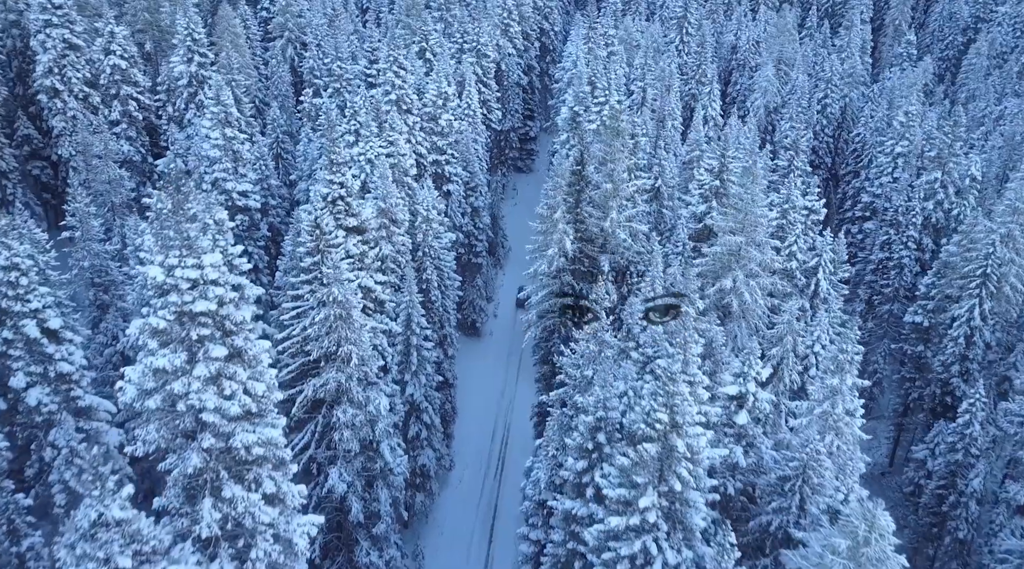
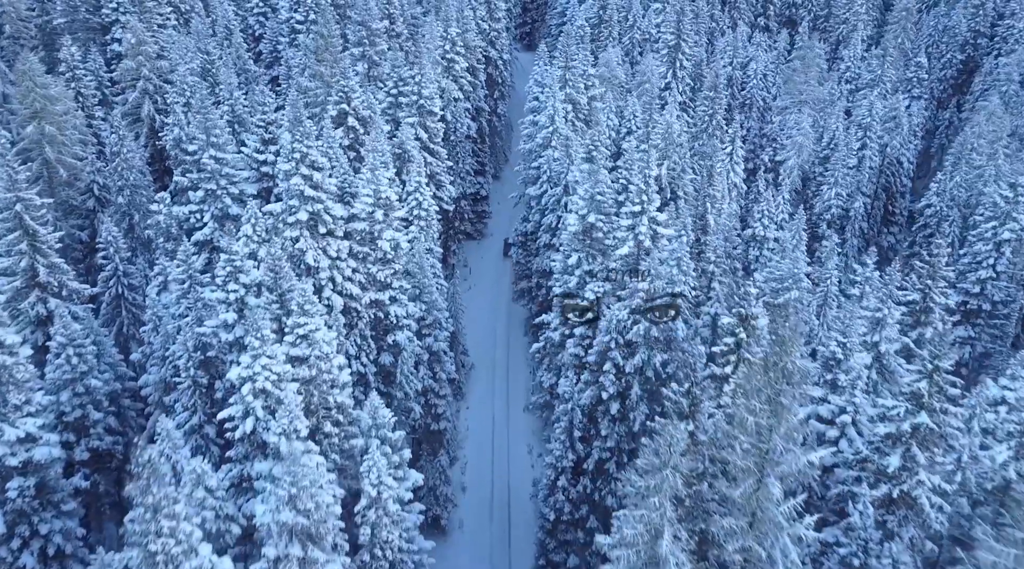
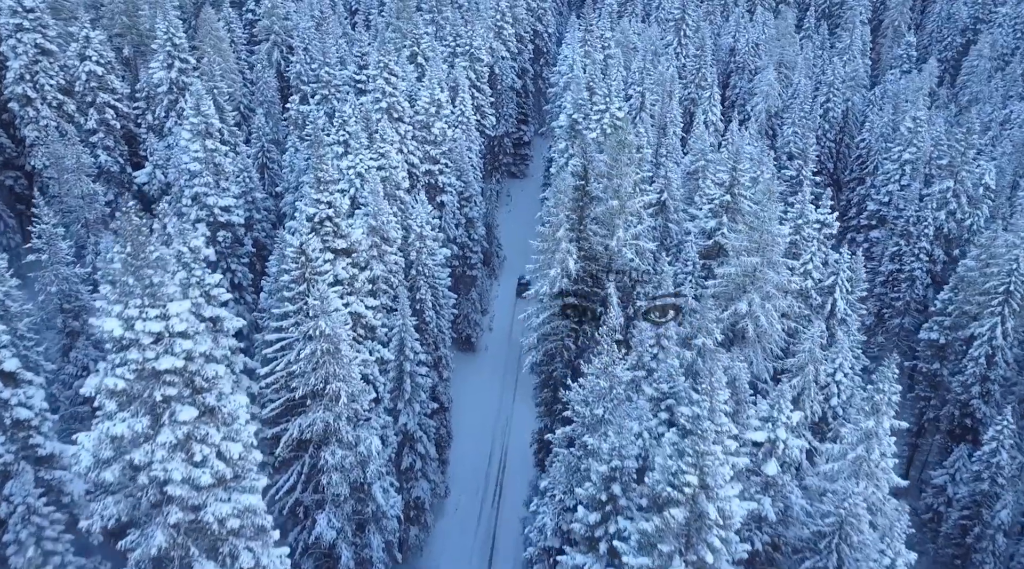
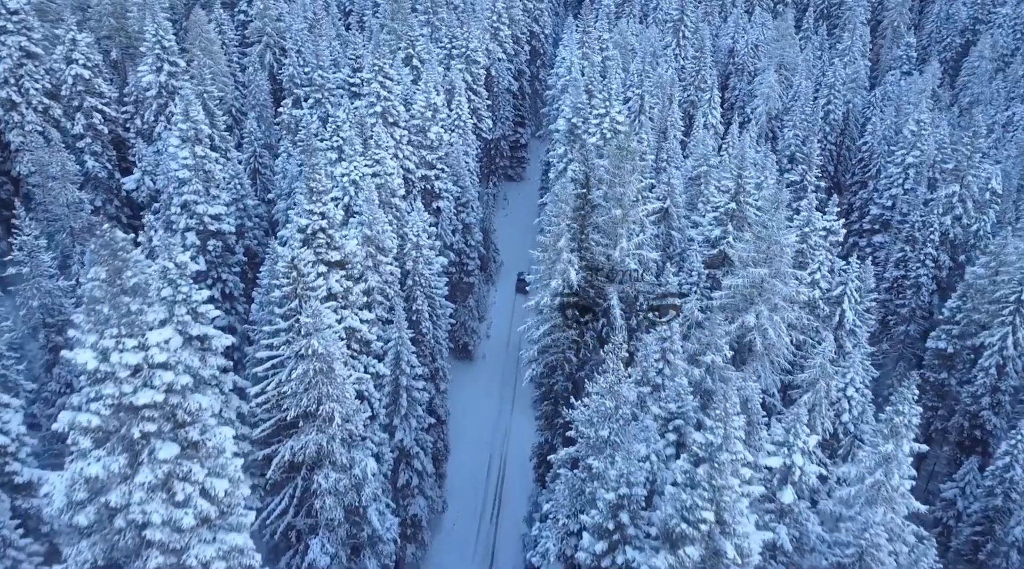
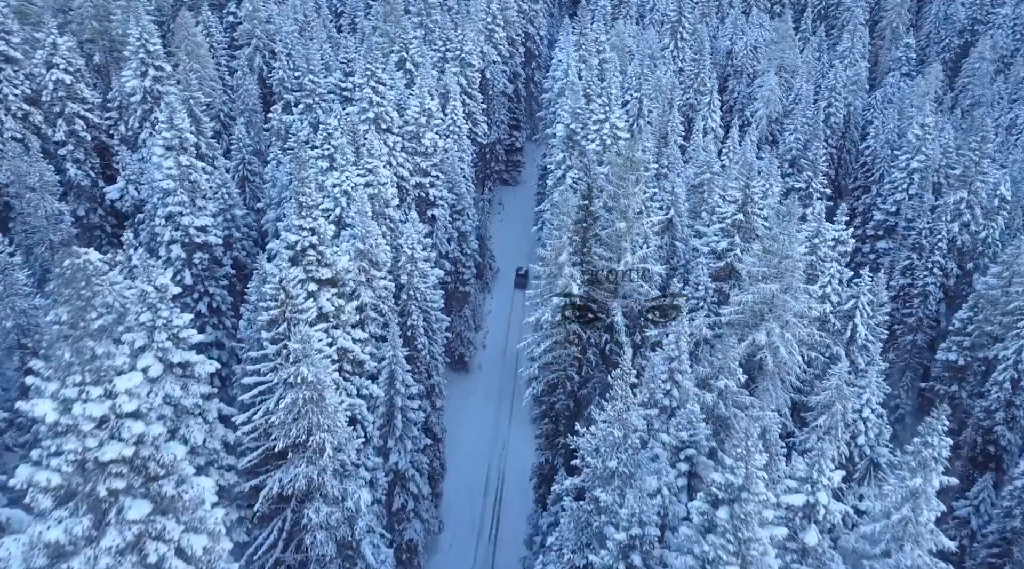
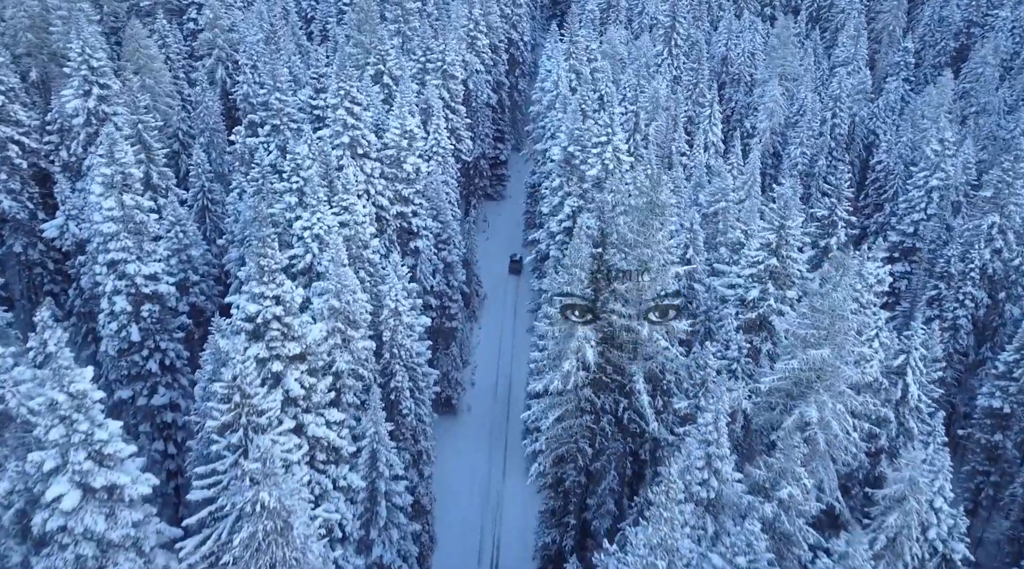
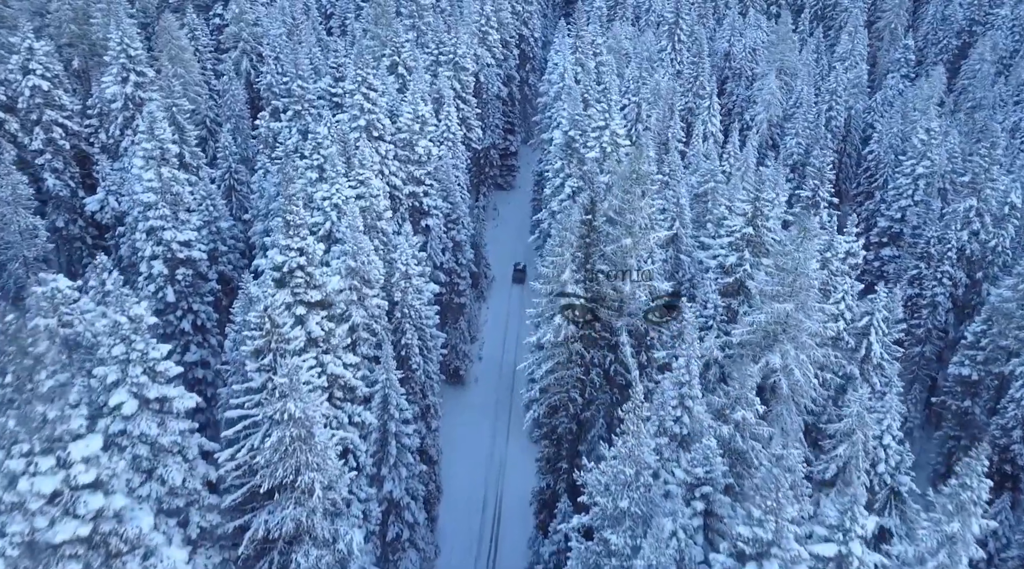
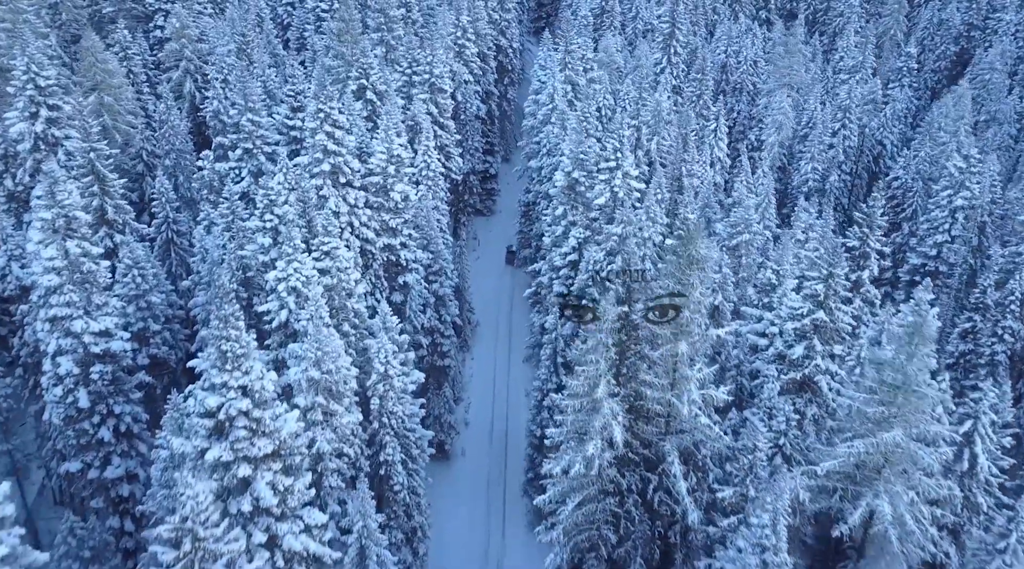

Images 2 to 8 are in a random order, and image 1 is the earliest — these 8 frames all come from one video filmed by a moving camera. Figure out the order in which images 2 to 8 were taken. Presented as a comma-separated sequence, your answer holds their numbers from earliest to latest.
3, 4, 5, 7, 6, 8, 2
